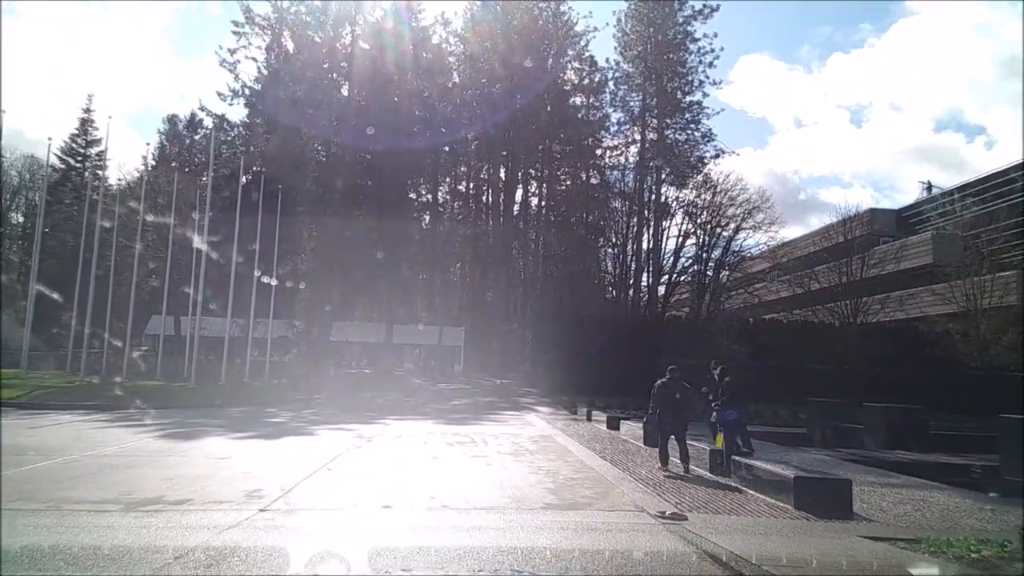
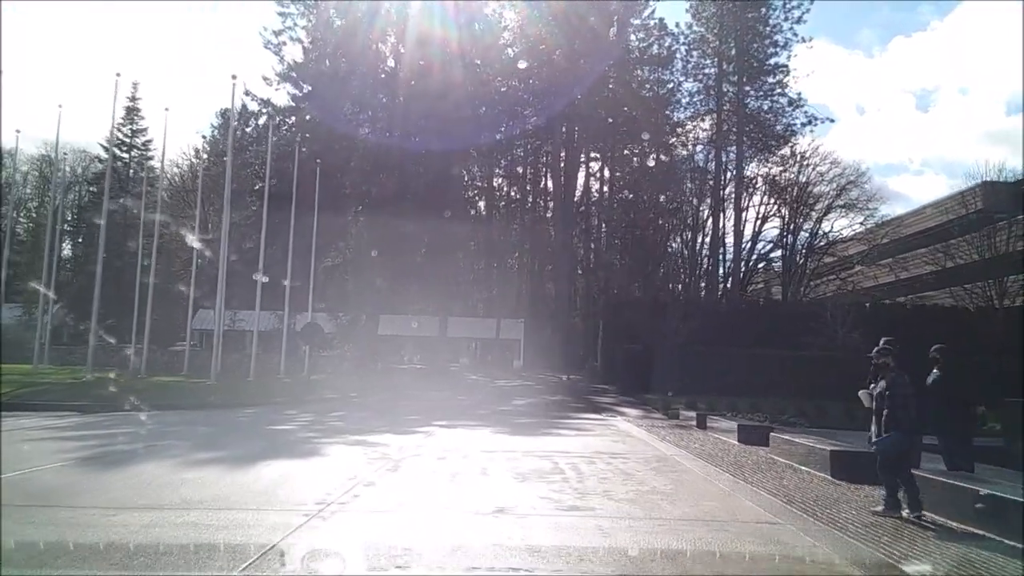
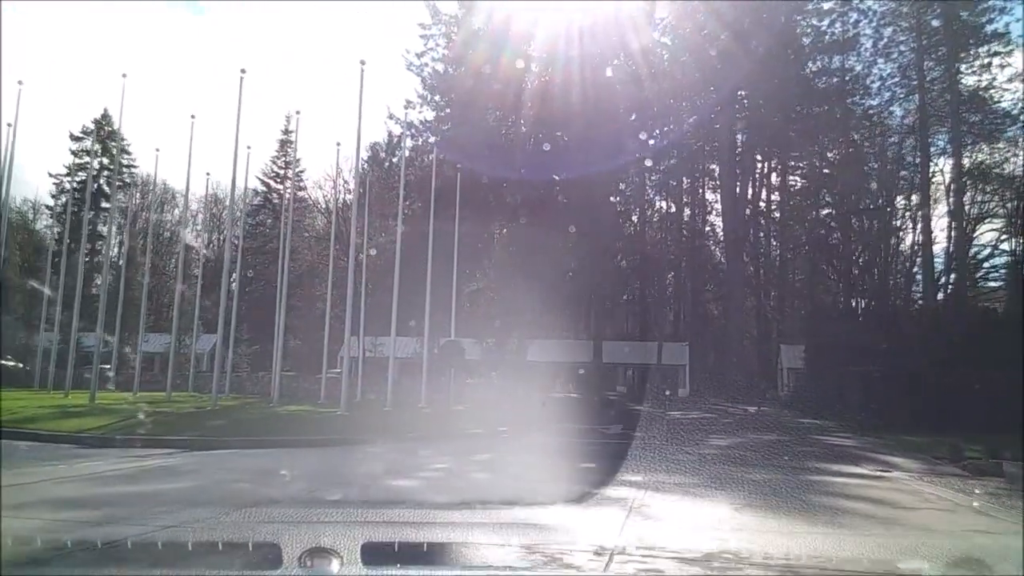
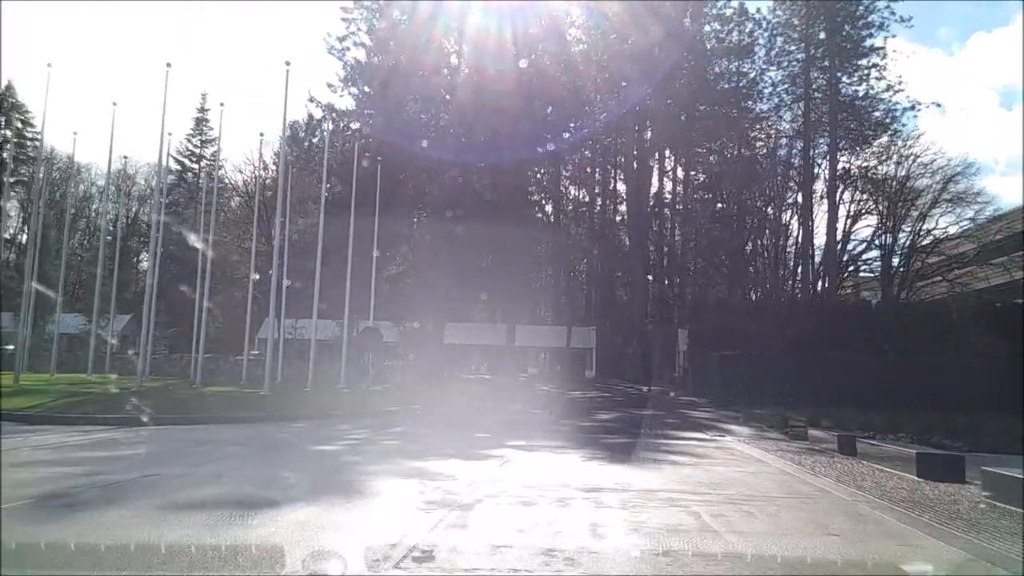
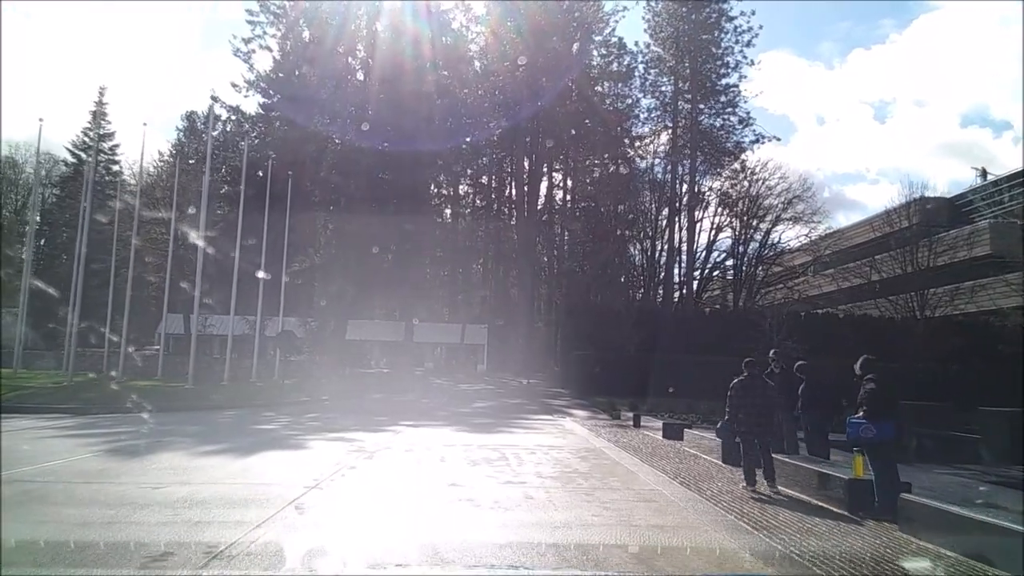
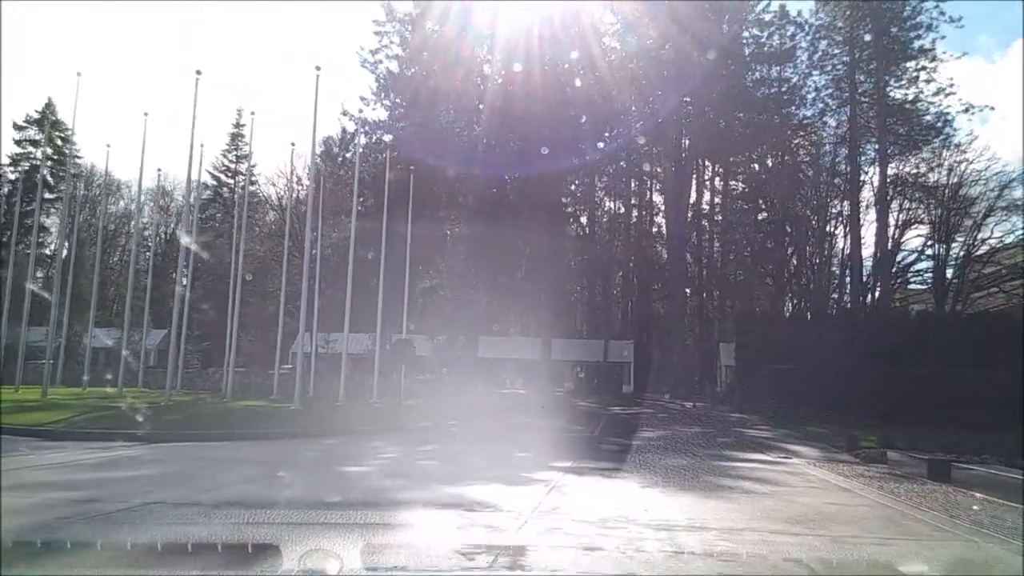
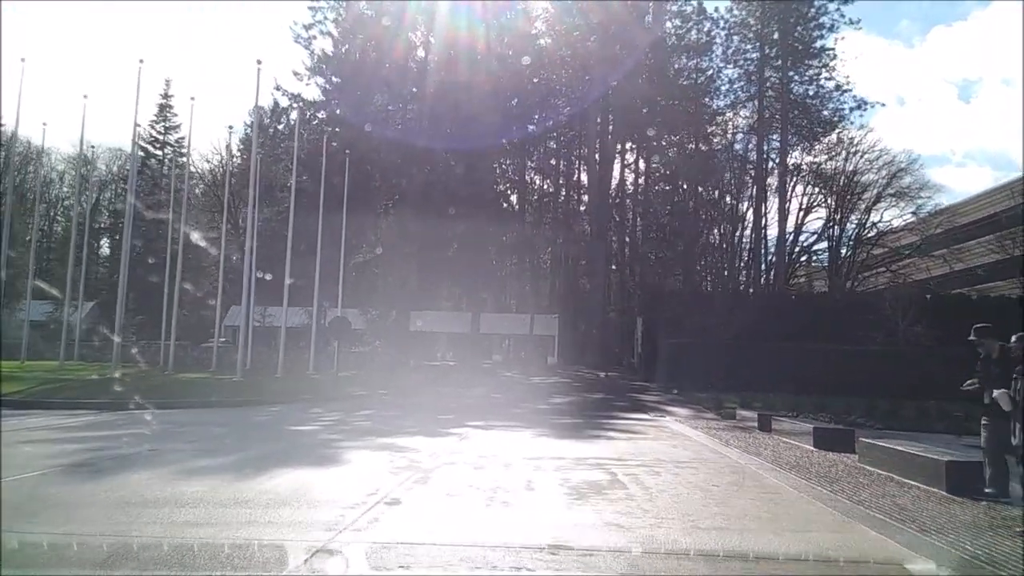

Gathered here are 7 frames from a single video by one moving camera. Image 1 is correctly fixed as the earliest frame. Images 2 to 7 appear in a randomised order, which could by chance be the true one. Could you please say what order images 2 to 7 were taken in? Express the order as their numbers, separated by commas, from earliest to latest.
5, 2, 7, 4, 6, 3
